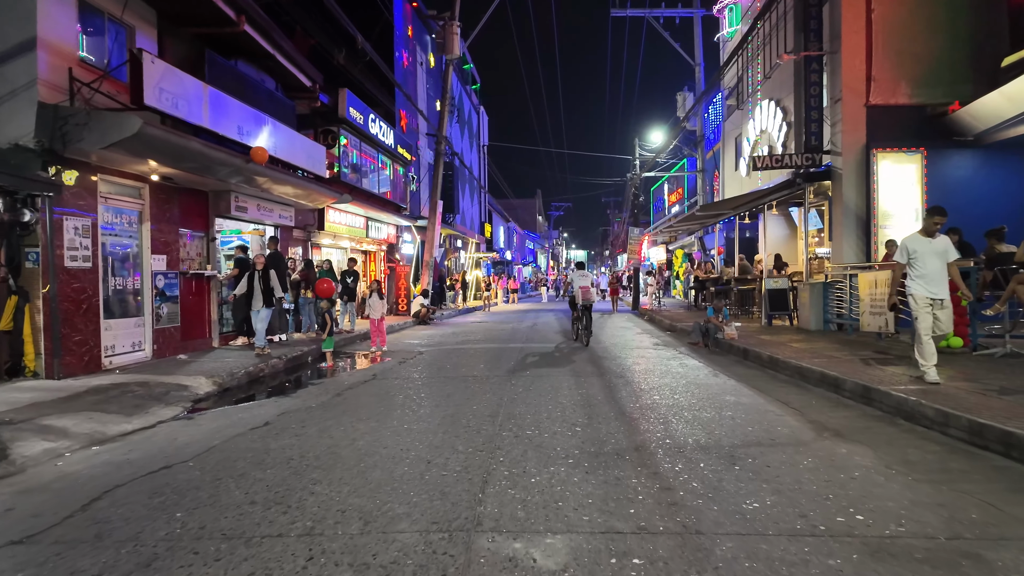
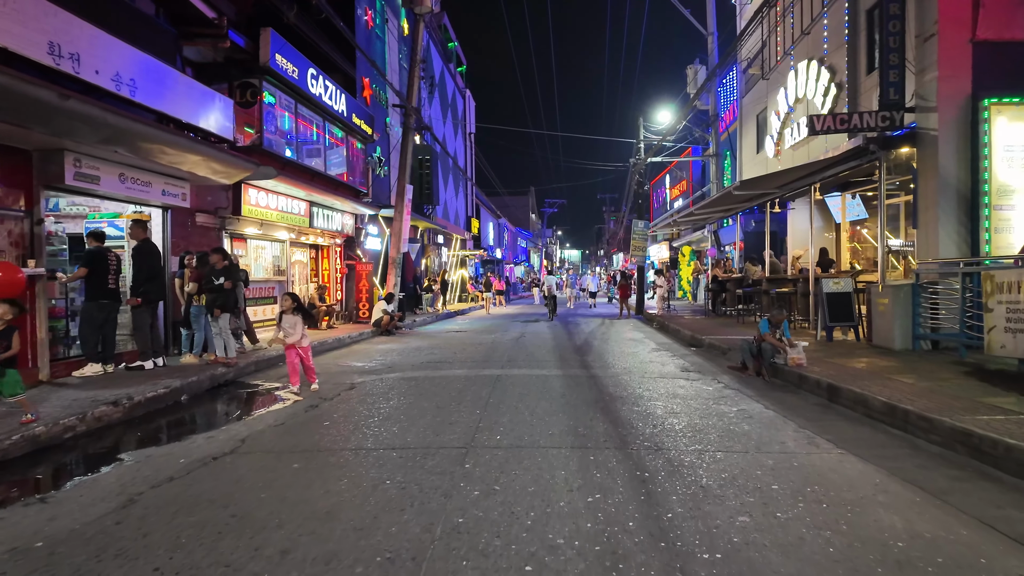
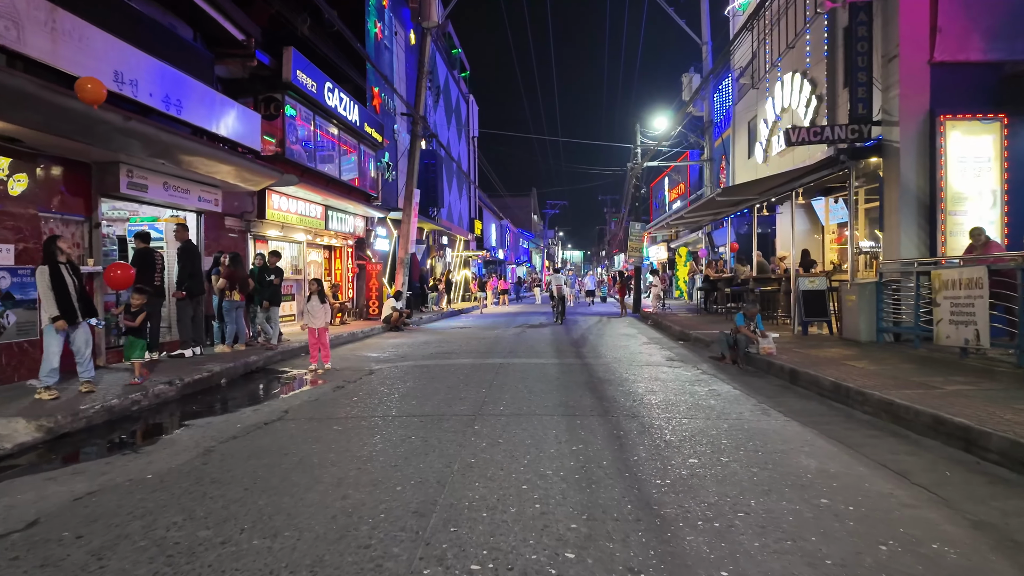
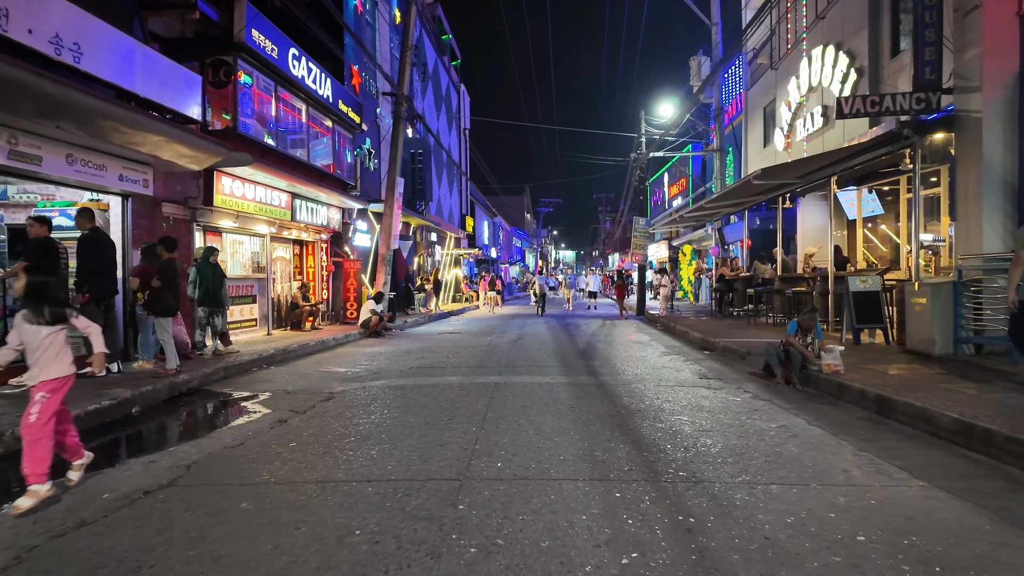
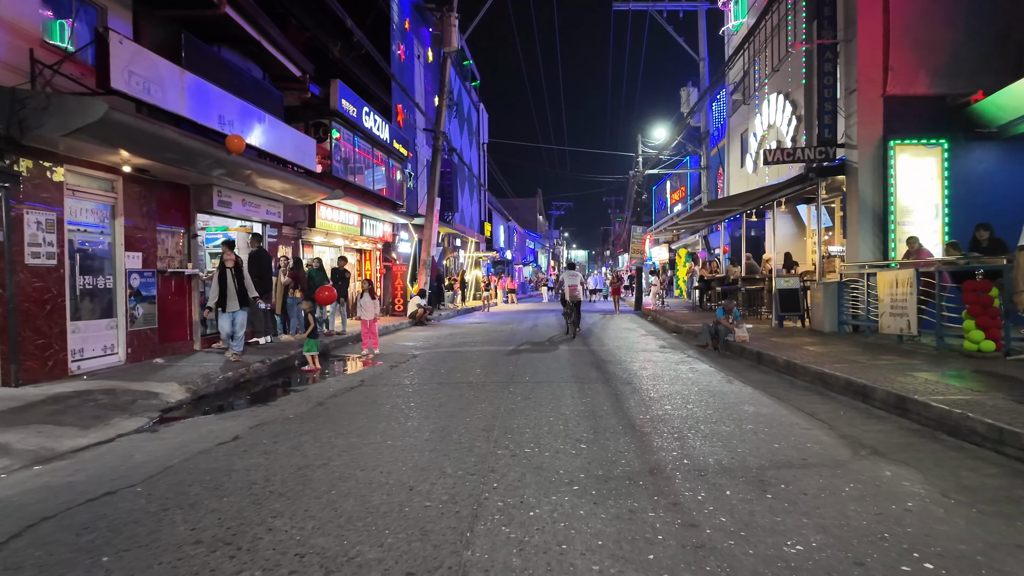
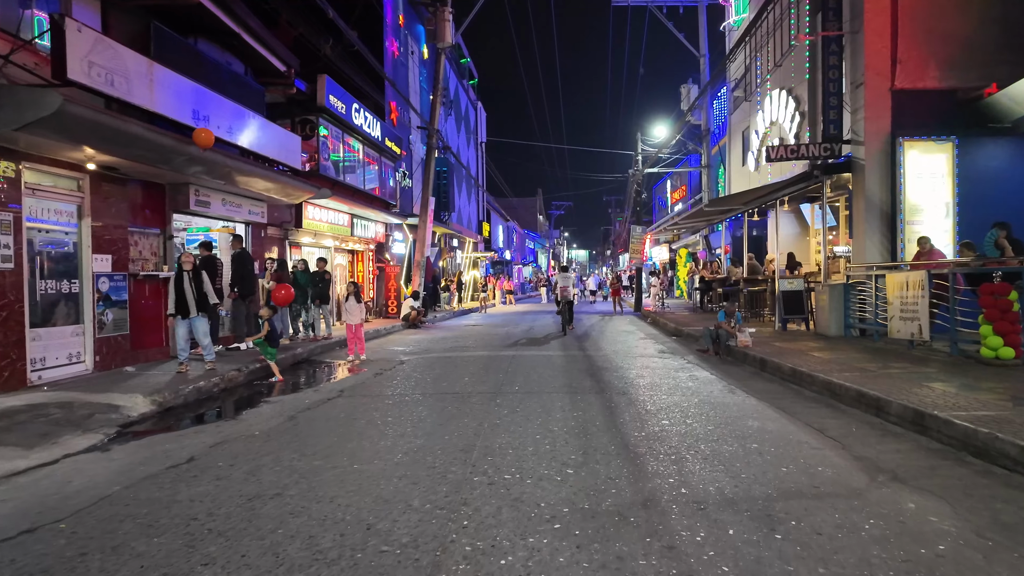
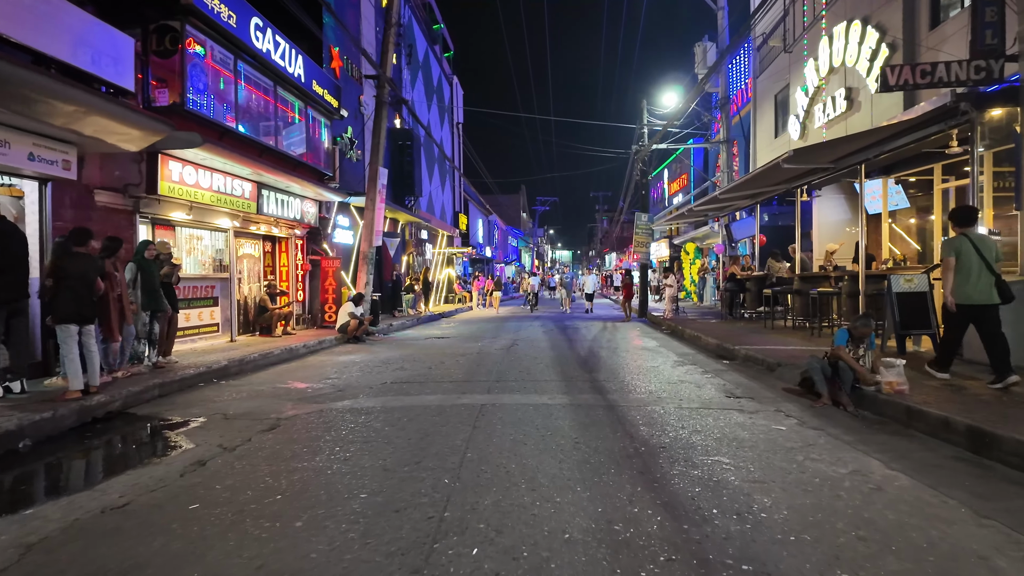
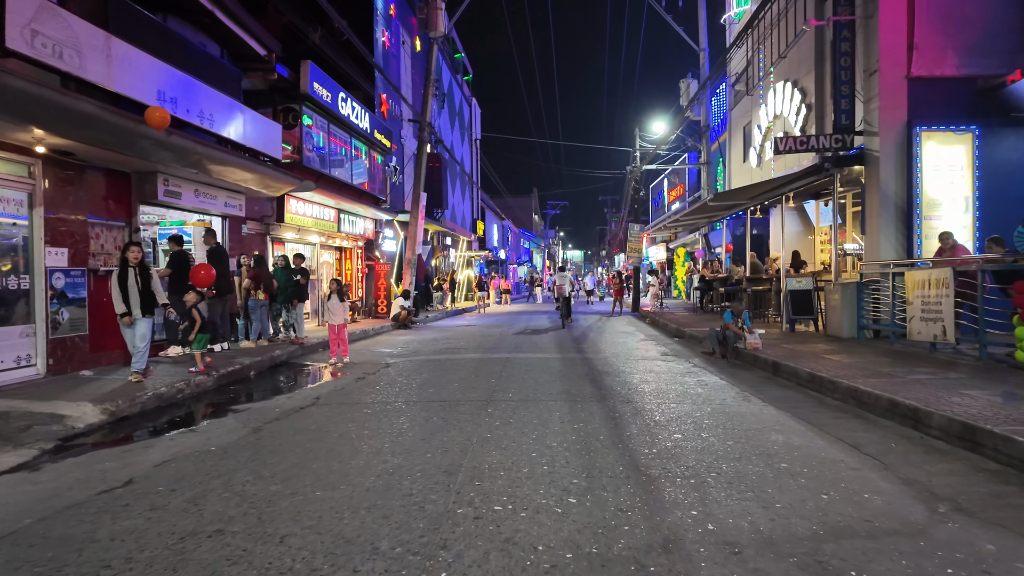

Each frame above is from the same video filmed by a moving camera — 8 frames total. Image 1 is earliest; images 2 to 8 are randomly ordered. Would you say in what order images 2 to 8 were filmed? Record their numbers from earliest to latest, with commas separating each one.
5, 6, 8, 3, 2, 4, 7
